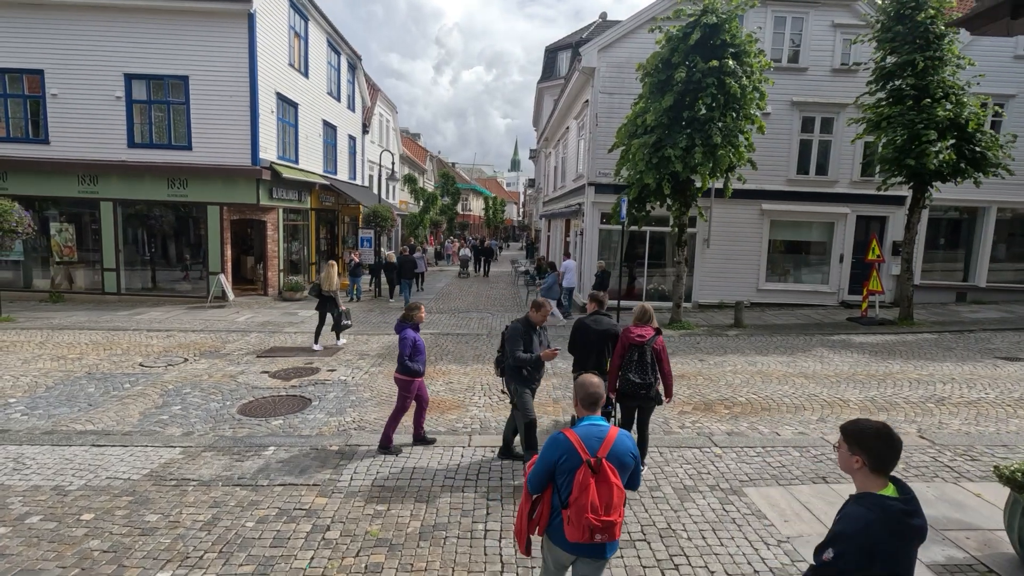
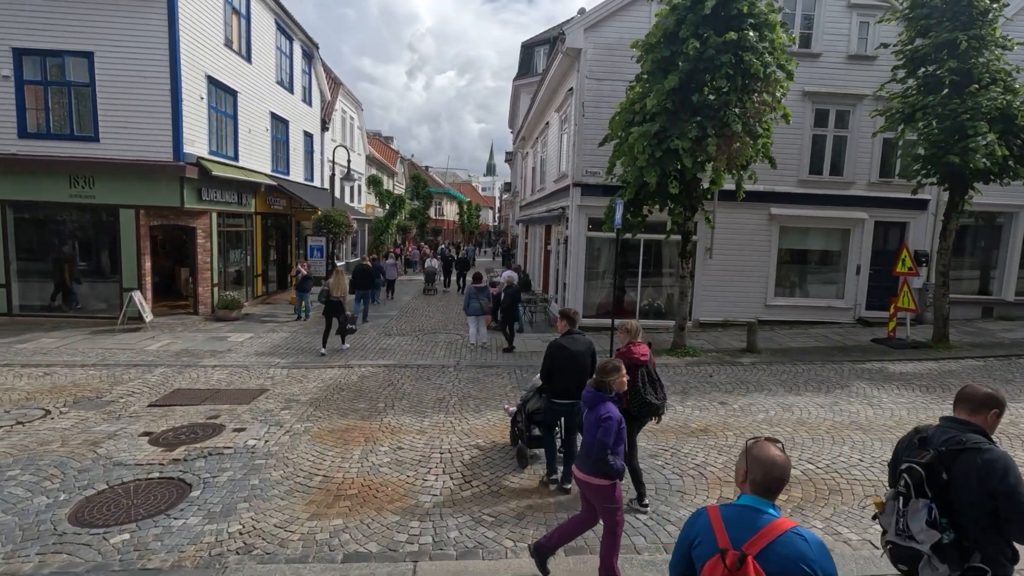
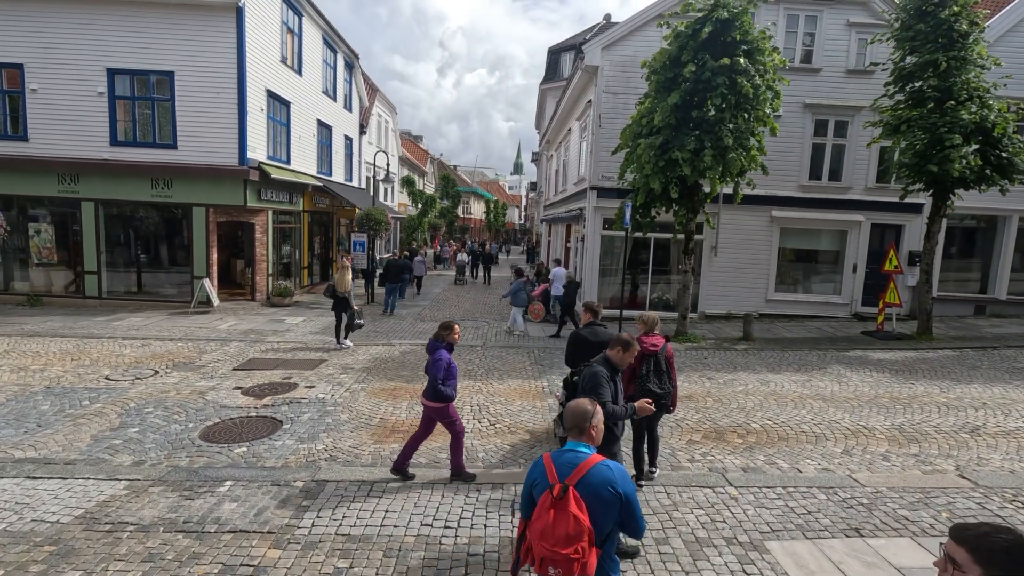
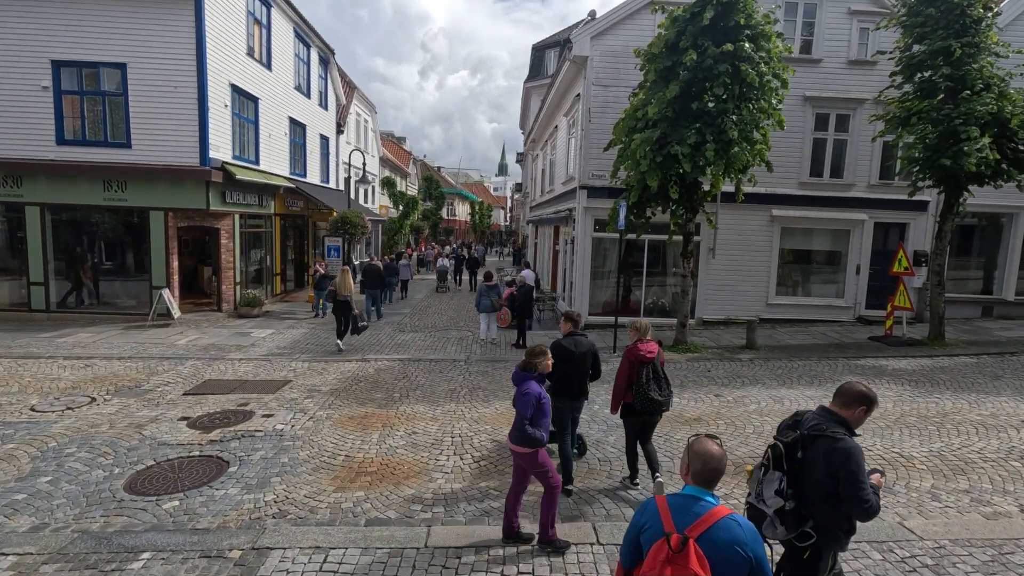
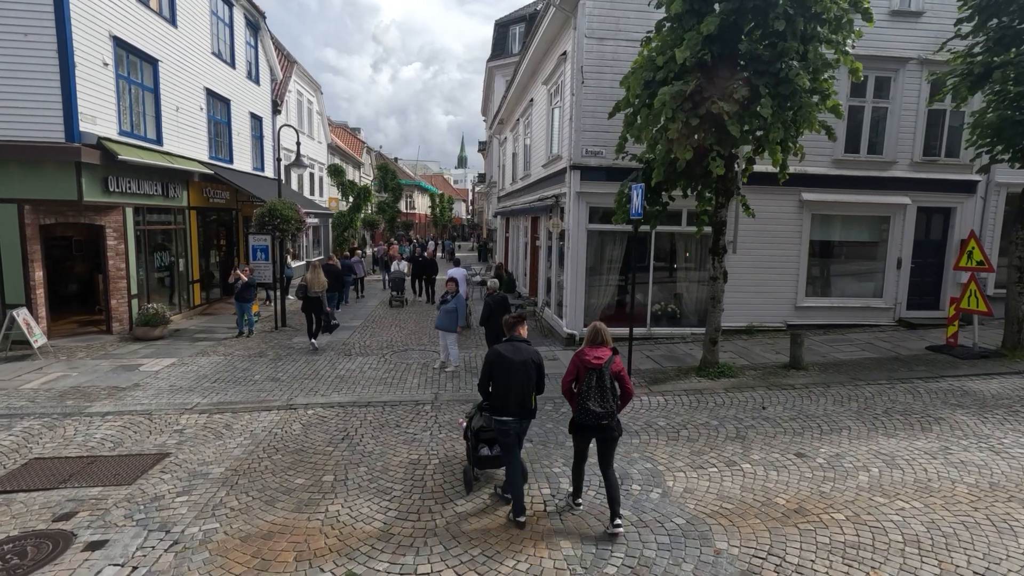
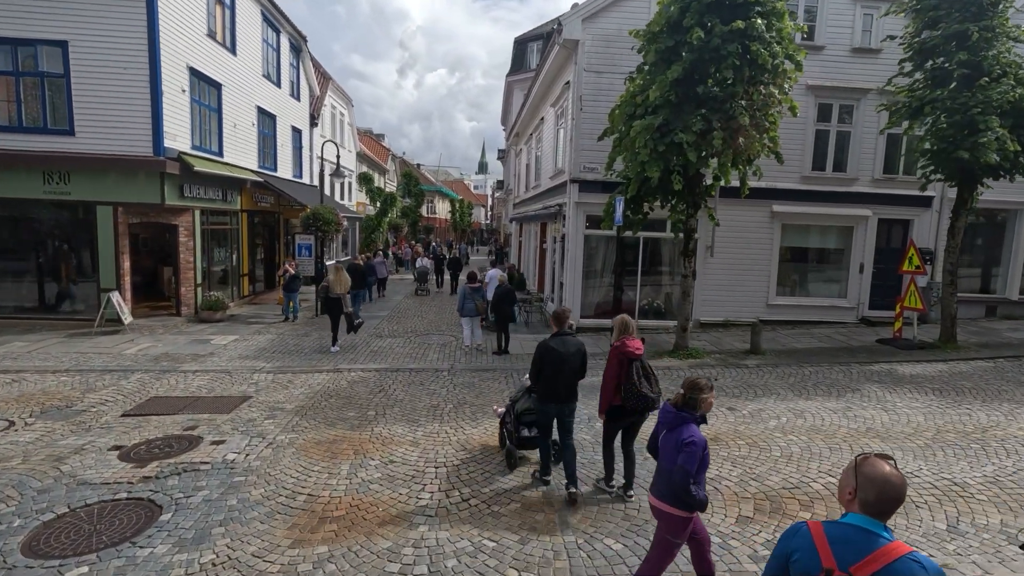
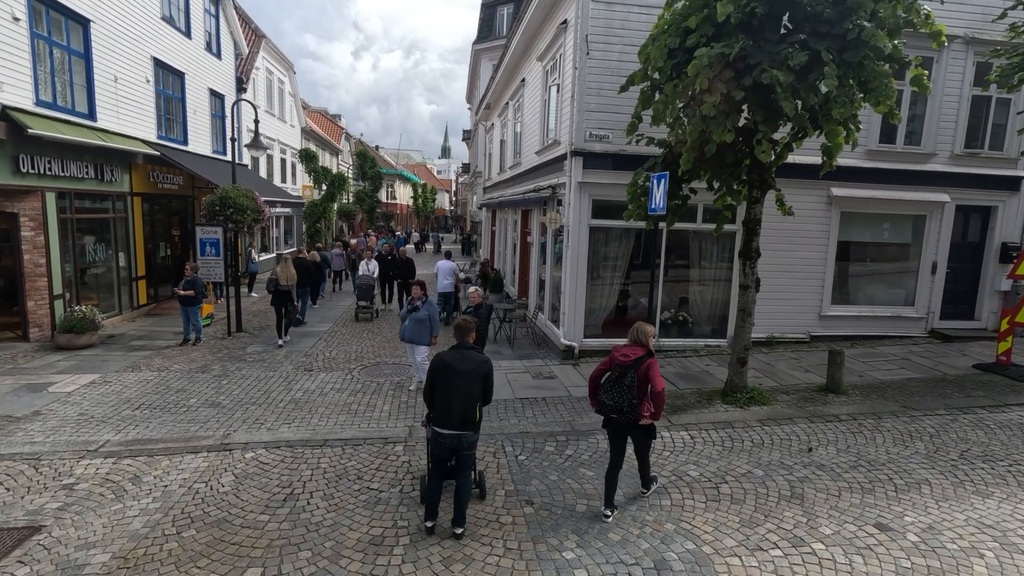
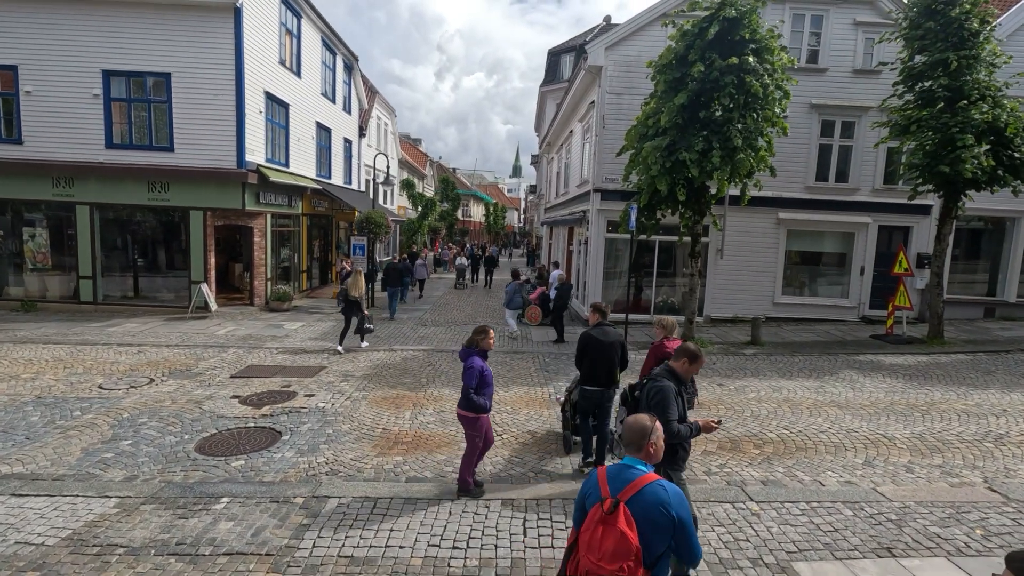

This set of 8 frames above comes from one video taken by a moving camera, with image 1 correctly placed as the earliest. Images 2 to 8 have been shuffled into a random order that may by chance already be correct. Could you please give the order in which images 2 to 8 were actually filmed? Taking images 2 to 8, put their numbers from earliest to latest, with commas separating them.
3, 8, 4, 2, 6, 5, 7
